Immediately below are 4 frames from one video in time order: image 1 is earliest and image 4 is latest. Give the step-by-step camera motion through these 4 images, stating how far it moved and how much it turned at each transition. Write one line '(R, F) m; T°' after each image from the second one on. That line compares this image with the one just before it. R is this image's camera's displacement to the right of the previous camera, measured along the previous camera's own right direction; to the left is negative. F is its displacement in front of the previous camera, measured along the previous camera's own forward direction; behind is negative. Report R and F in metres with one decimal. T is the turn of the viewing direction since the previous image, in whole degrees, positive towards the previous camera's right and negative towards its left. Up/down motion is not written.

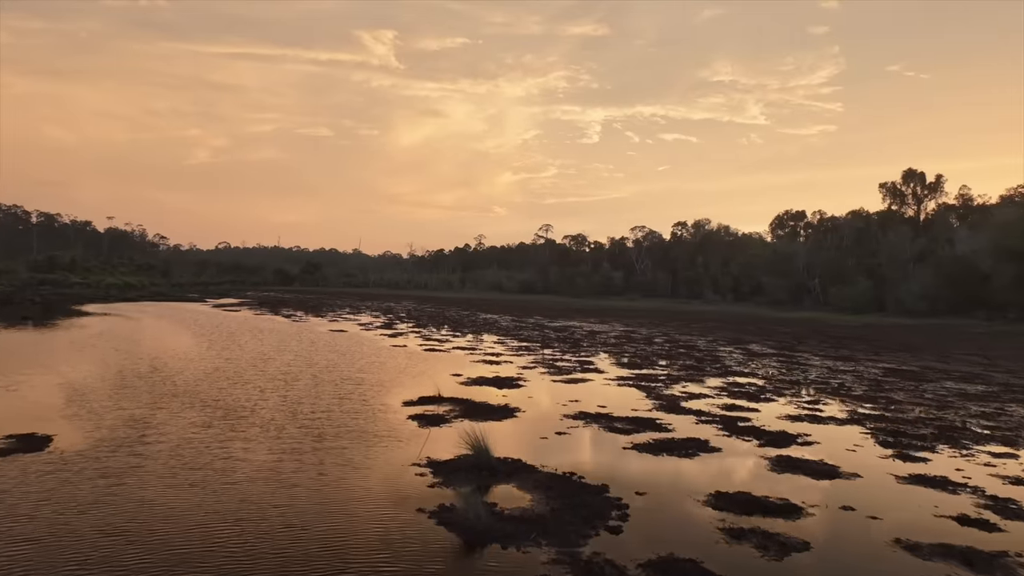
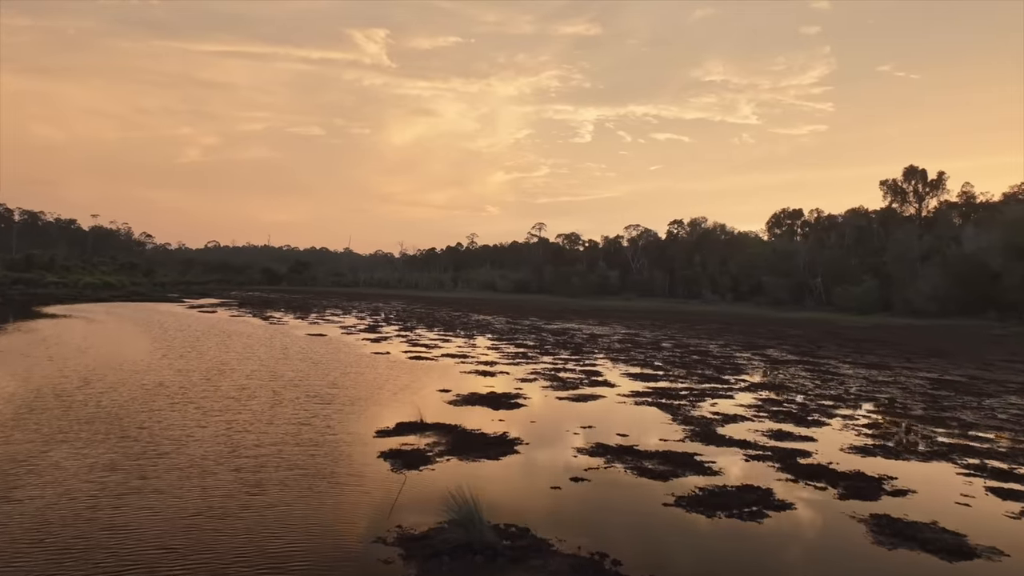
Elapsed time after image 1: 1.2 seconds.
(-0.2, +3.7) m; +1°
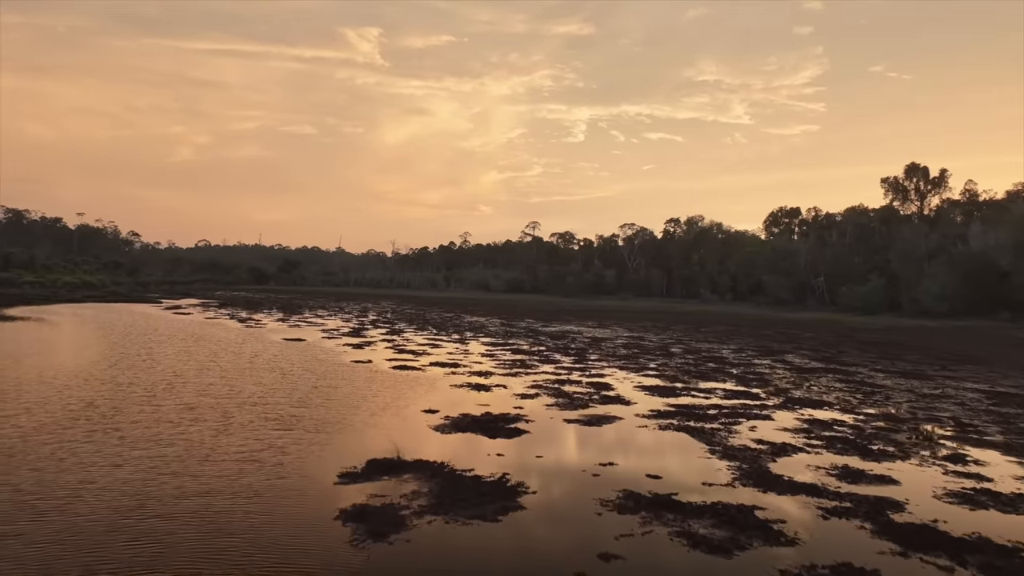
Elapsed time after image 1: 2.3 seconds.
(-0.2, +3.4) m; +1°
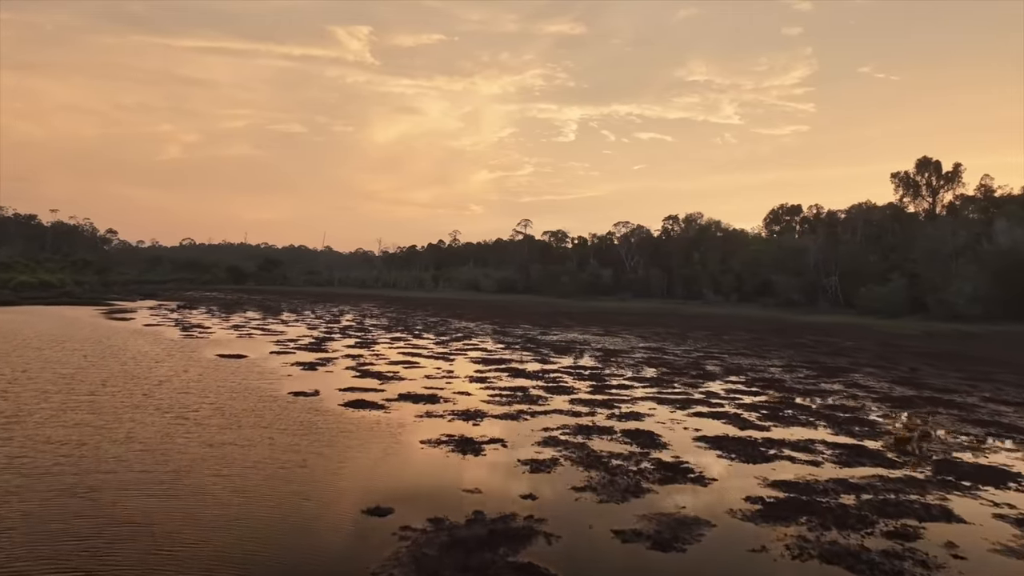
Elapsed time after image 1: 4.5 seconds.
(-0.3, +7.7) m; +1°
